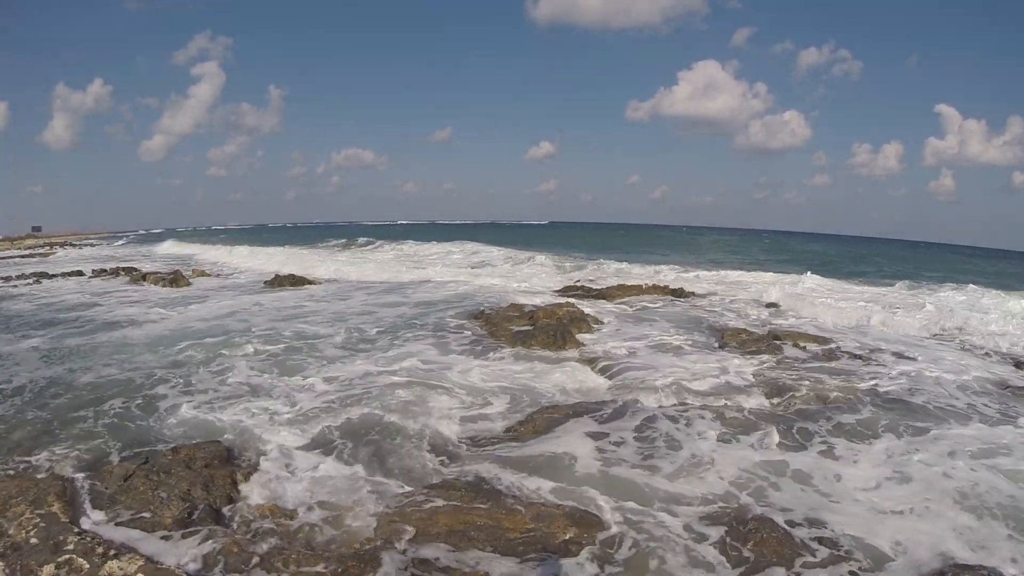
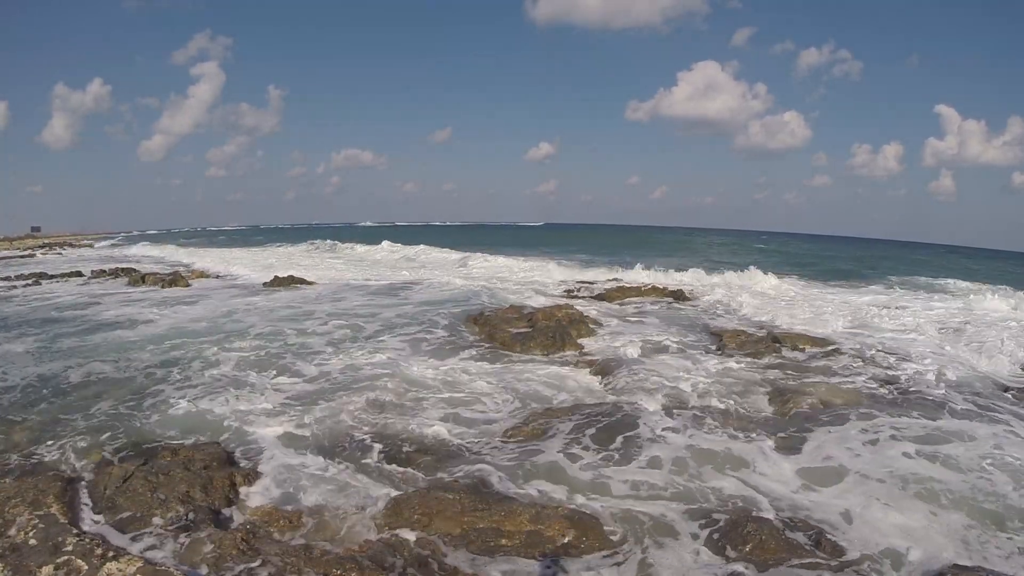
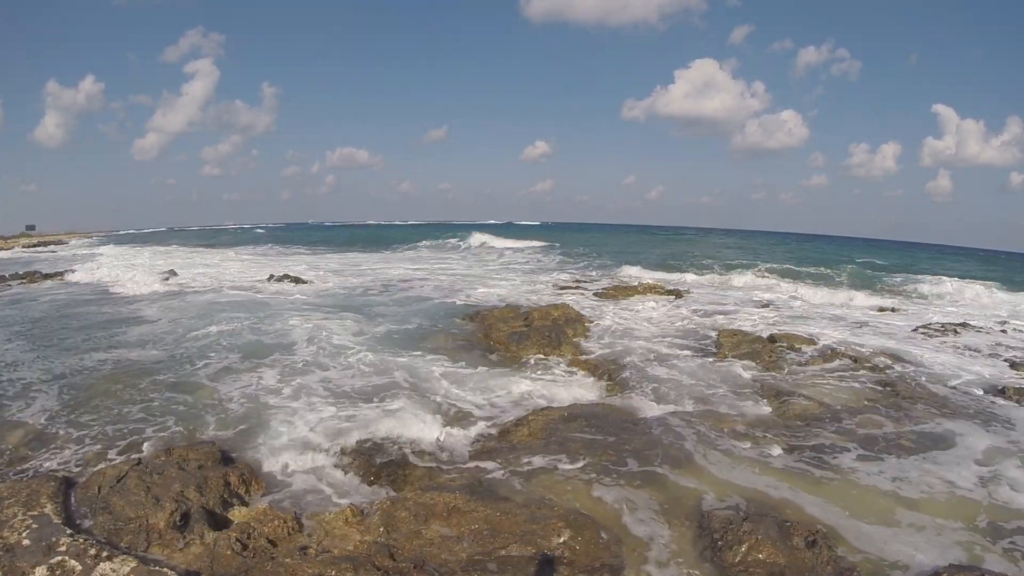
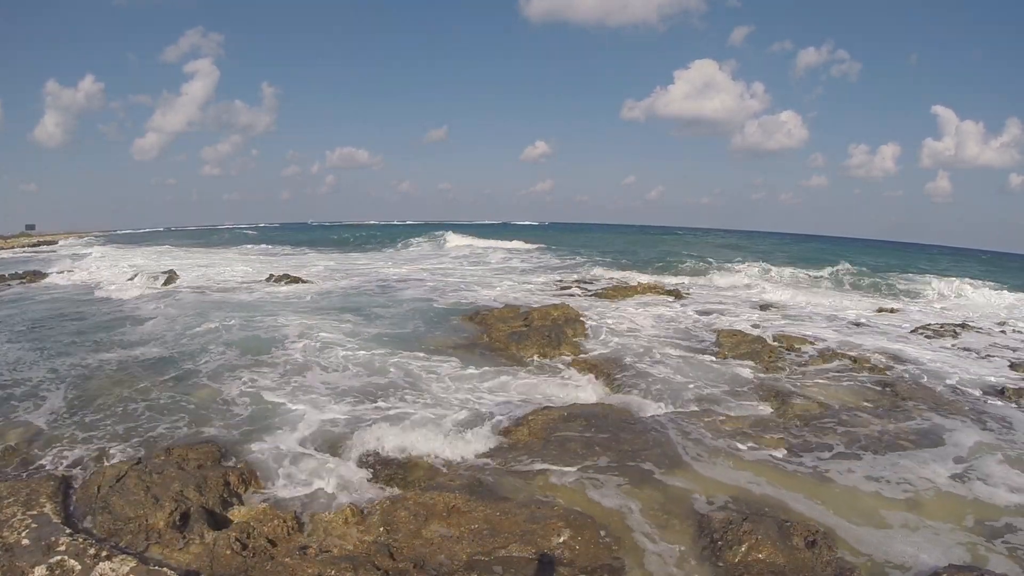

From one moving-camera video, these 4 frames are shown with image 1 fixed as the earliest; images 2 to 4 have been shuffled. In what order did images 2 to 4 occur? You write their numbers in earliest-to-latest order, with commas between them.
2, 3, 4
